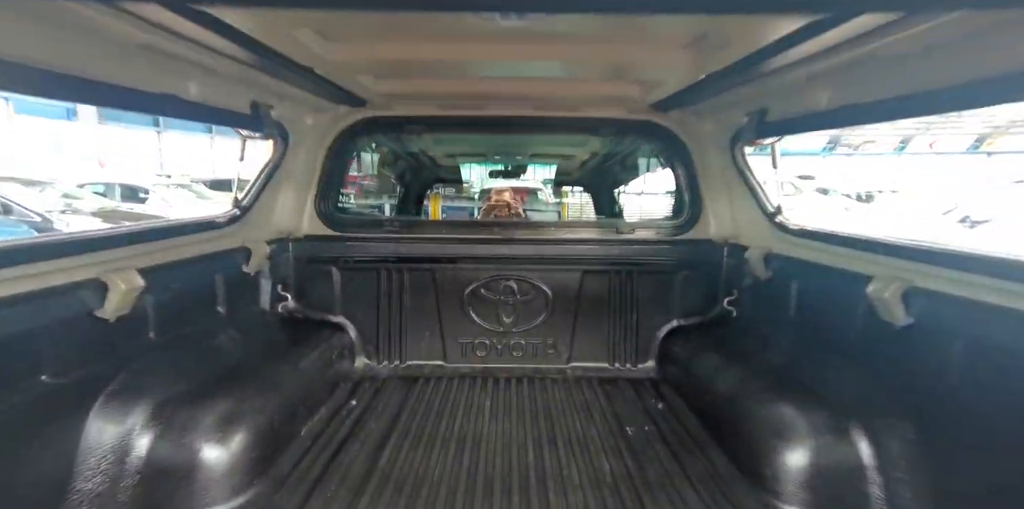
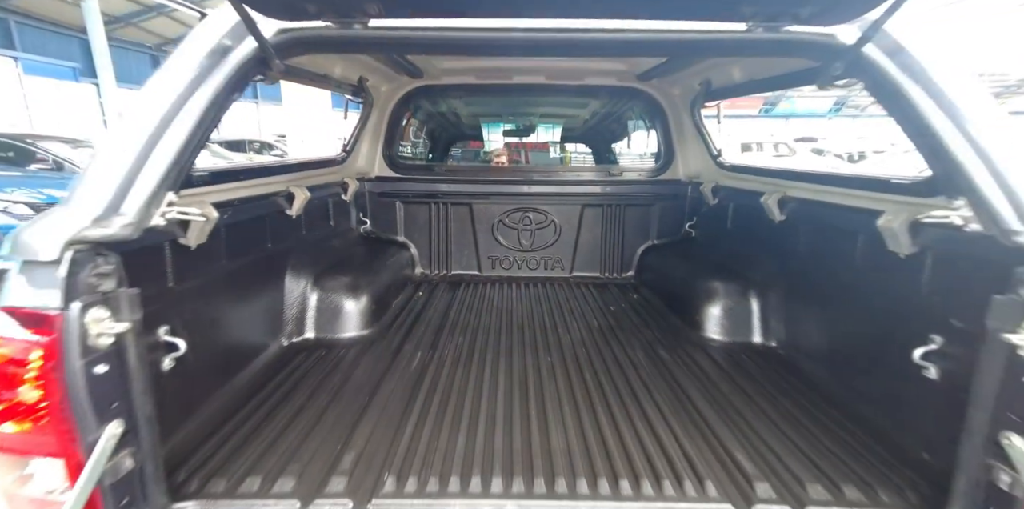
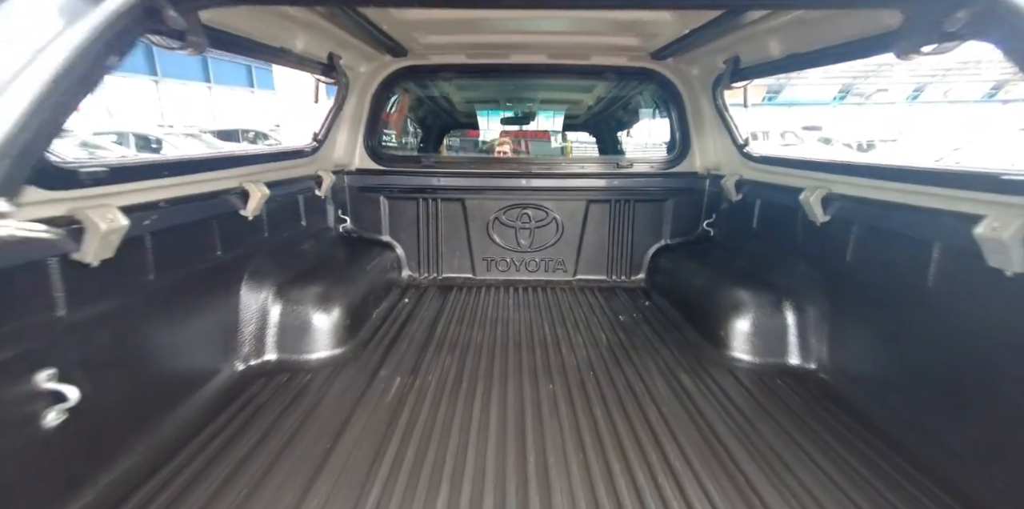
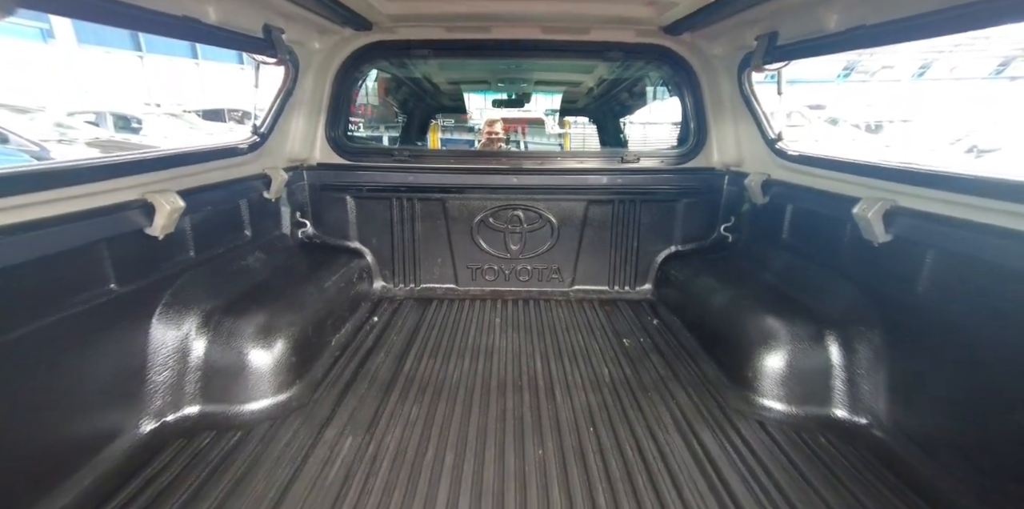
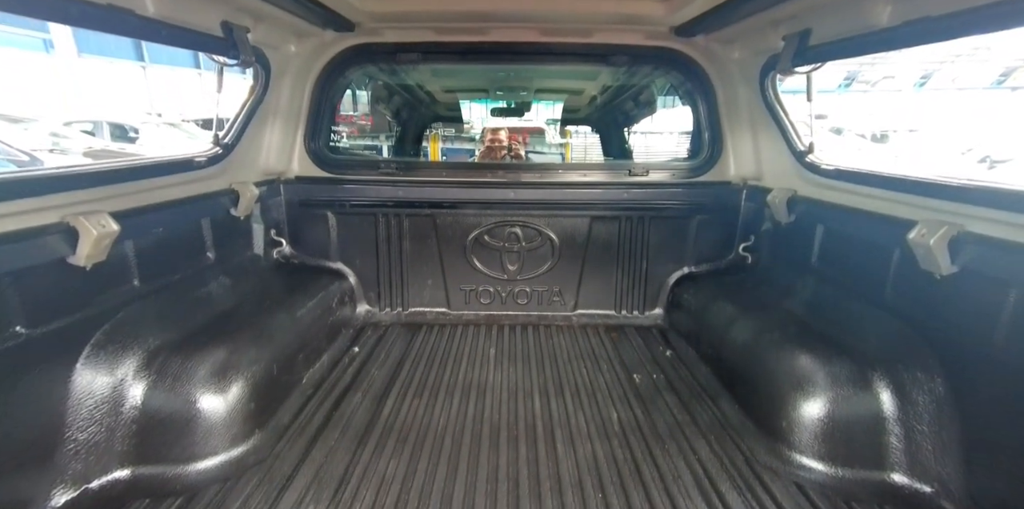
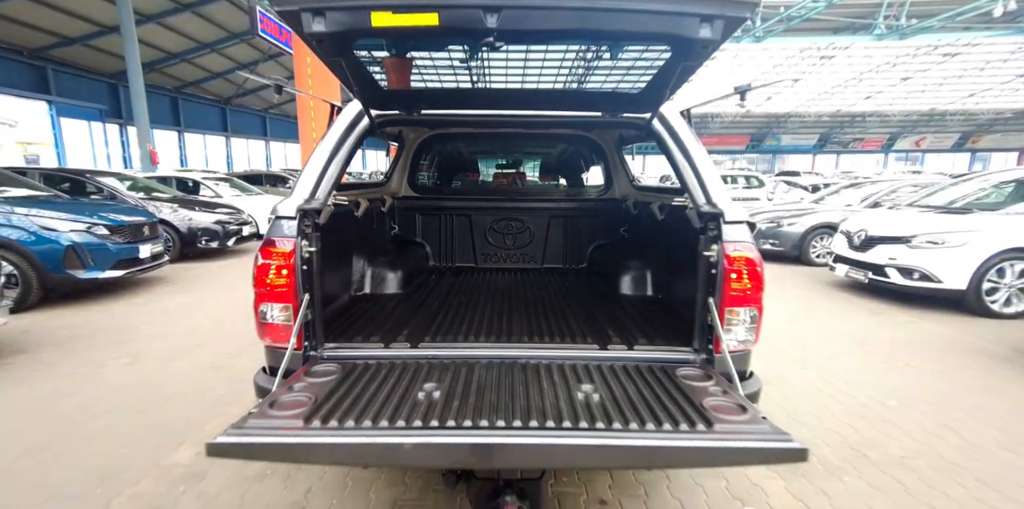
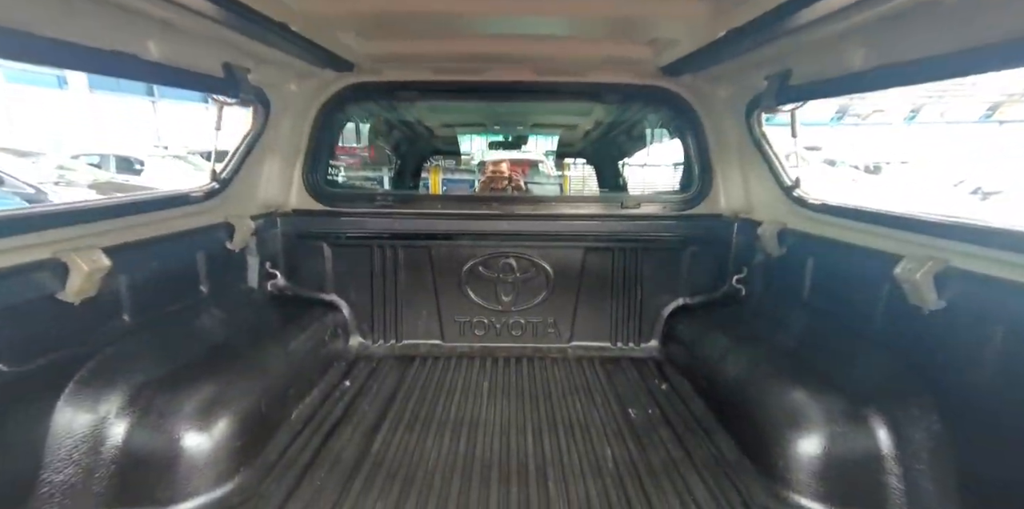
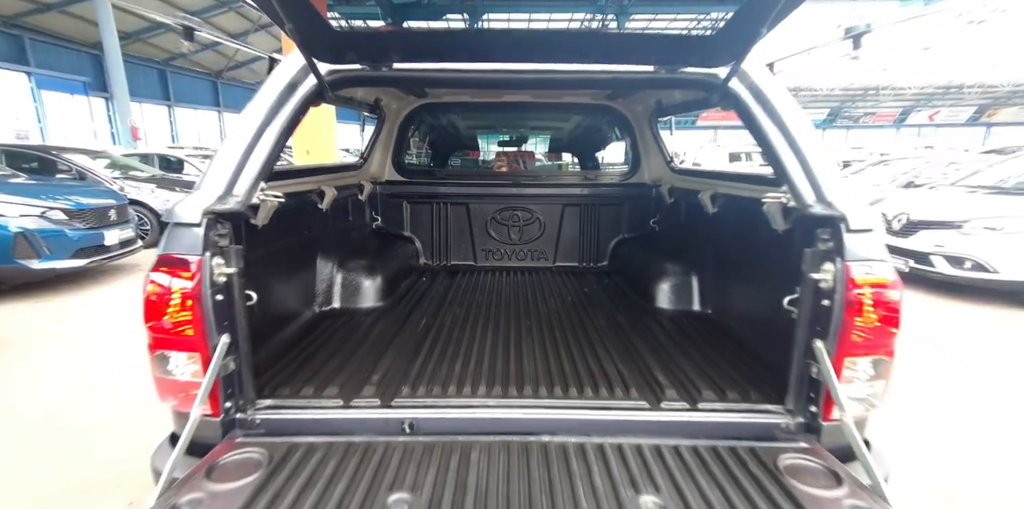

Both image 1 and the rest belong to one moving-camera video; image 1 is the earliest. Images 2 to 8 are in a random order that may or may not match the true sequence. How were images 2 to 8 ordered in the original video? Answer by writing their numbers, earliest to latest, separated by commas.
7, 5, 4, 3, 2, 8, 6
